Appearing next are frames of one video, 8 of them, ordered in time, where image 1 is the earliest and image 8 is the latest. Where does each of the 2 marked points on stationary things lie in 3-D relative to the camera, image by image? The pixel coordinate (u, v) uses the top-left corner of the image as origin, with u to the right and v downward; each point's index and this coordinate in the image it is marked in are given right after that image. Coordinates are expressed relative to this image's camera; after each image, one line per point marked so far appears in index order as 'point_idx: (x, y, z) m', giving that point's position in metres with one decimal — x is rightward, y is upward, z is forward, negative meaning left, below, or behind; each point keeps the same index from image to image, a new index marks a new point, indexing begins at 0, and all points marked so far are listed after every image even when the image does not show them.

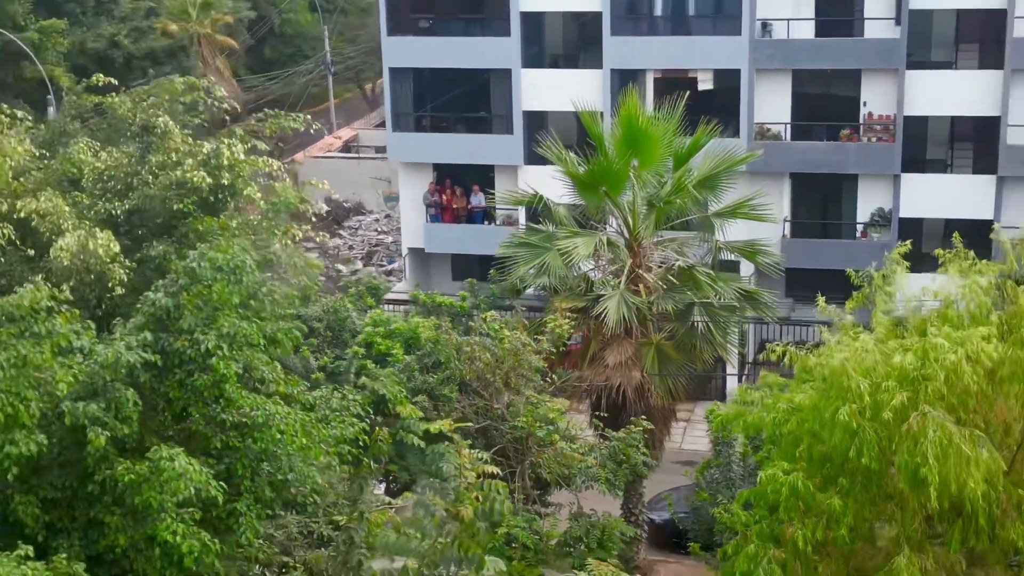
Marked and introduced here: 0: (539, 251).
0: (+0.3, +0.5, +15.9) m
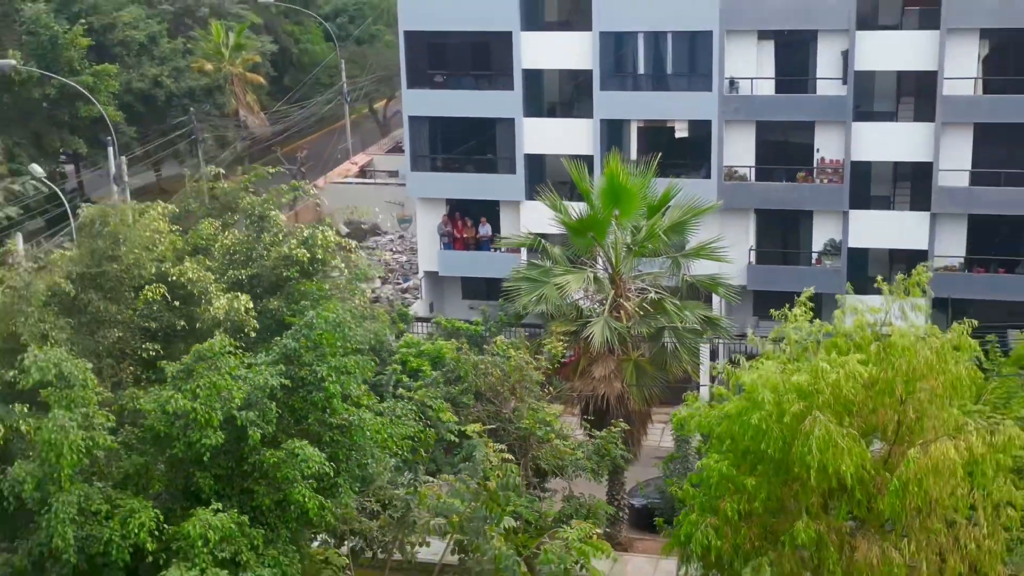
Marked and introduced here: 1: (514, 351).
0: (+0.4, +0.2, +19.8) m
1: (+0.1, -0.8, +17.3) m
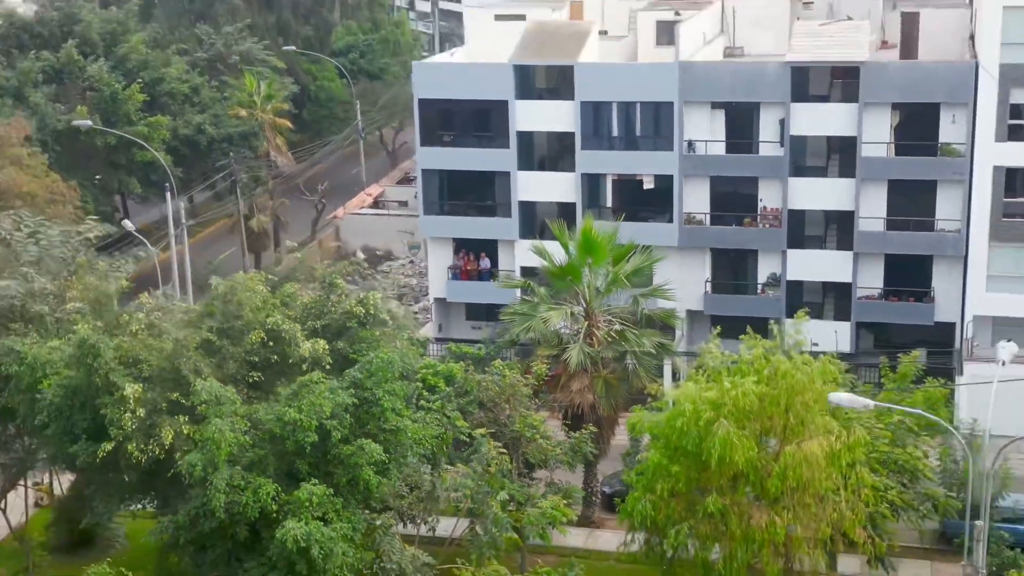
0: (+0.3, -0.4, +25.6) m
1: (0.0, -1.3, +23.0) m
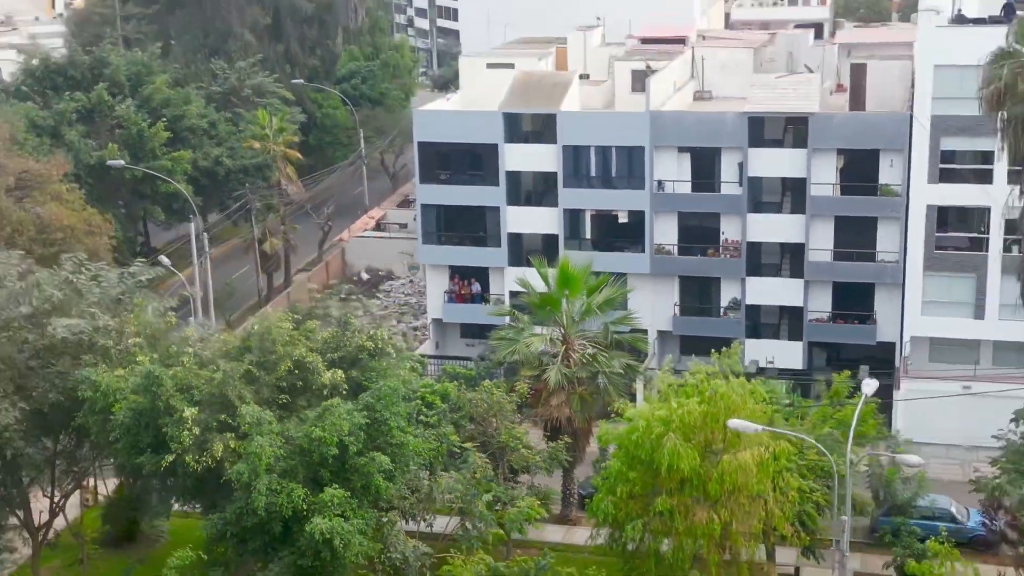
0: (0.0, -1.0, +29.6) m
1: (-0.3, -1.9, +27.1) m
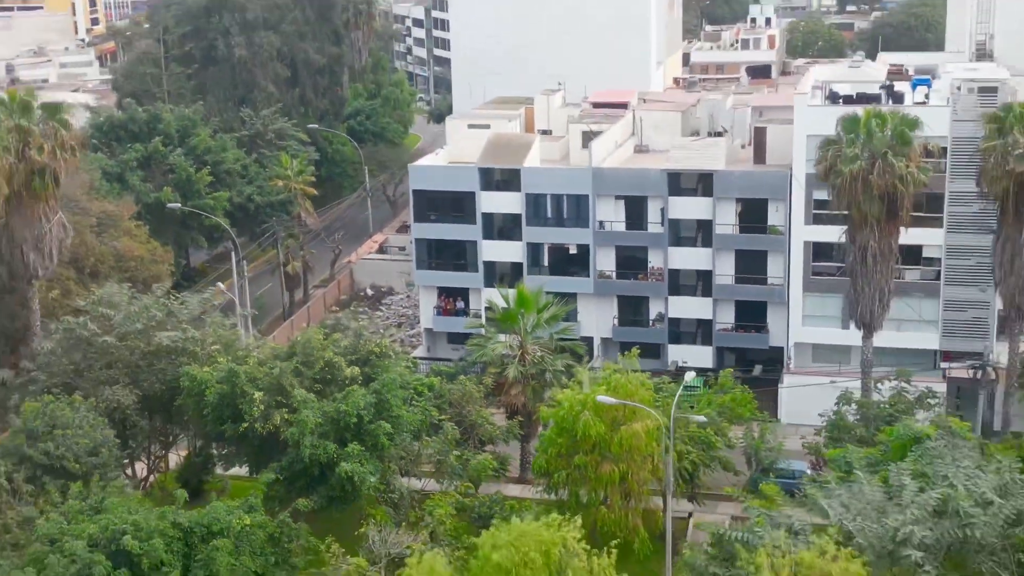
0: (-0.8, -1.6, +40.2) m
1: (-1.1, -2.5, +37.7) m
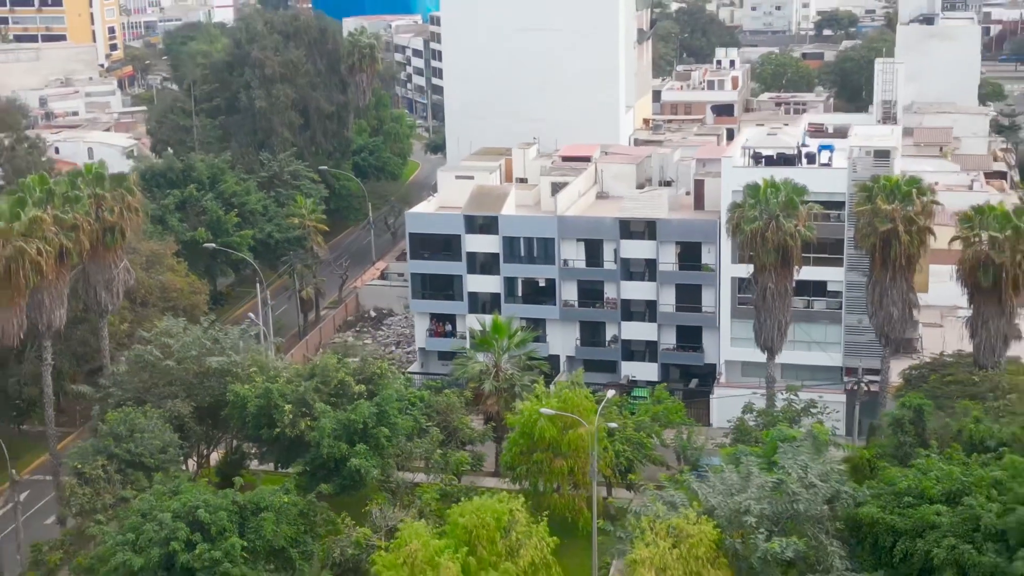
0: (-1.6, -2.6, +50.0) m
1: (-2.0, -3.5, +47.4) m
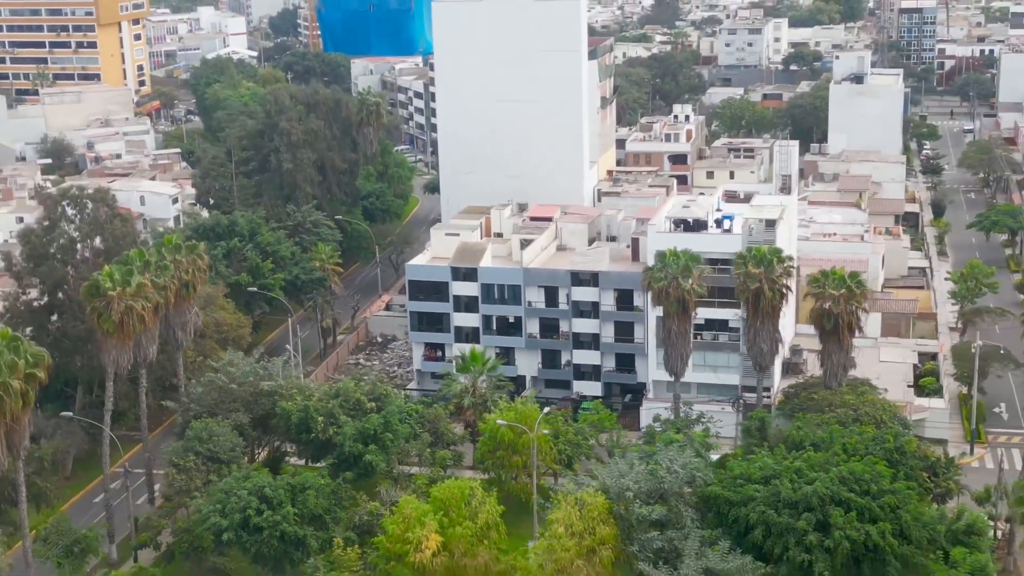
0: (-2.9, -4.4, +66.6) m
1: (-3.2, -5.3, +64.1) m
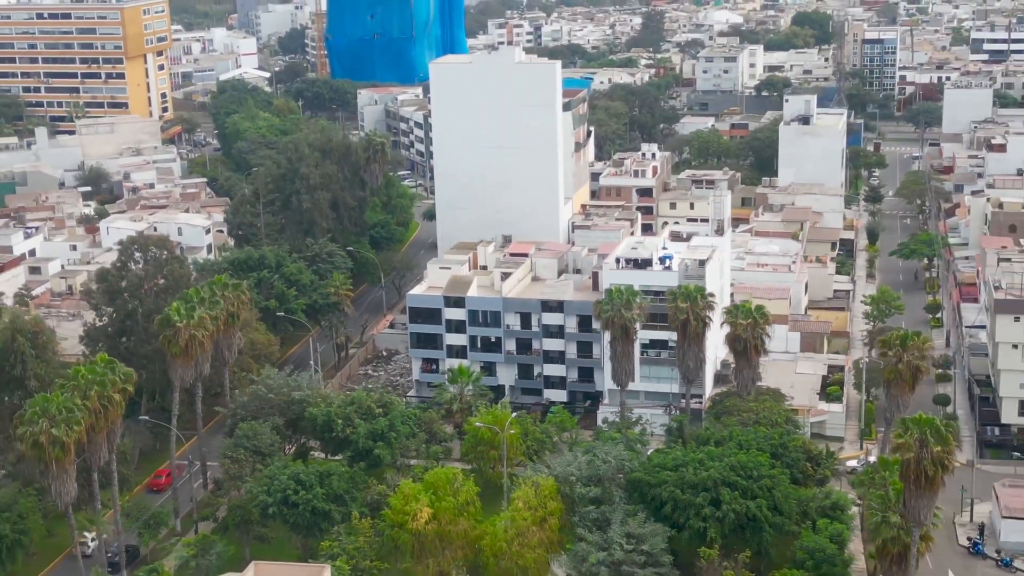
0: (-4.0, -6.0, +83.2) m
1: (-4.4, -6.9, +80.6) m
